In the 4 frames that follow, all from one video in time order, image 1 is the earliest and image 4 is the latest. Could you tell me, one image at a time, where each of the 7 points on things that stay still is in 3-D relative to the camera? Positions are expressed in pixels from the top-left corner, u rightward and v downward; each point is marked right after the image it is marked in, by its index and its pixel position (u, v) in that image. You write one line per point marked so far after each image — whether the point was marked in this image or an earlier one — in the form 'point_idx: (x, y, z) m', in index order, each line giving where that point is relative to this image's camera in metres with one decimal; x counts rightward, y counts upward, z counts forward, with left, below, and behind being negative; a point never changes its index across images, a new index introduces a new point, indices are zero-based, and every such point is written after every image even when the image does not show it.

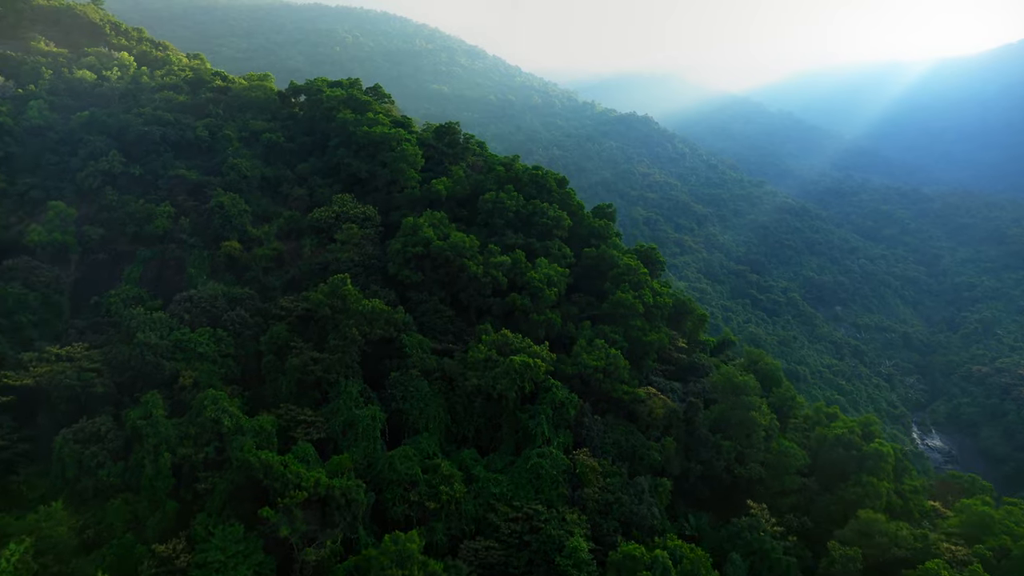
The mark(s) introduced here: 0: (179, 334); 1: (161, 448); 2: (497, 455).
0: (-12.0, -1.7, +16.6) m
1: (-10.7, -4.8, +14.1) m
2: (-0.5, -5.8, +16.2) m
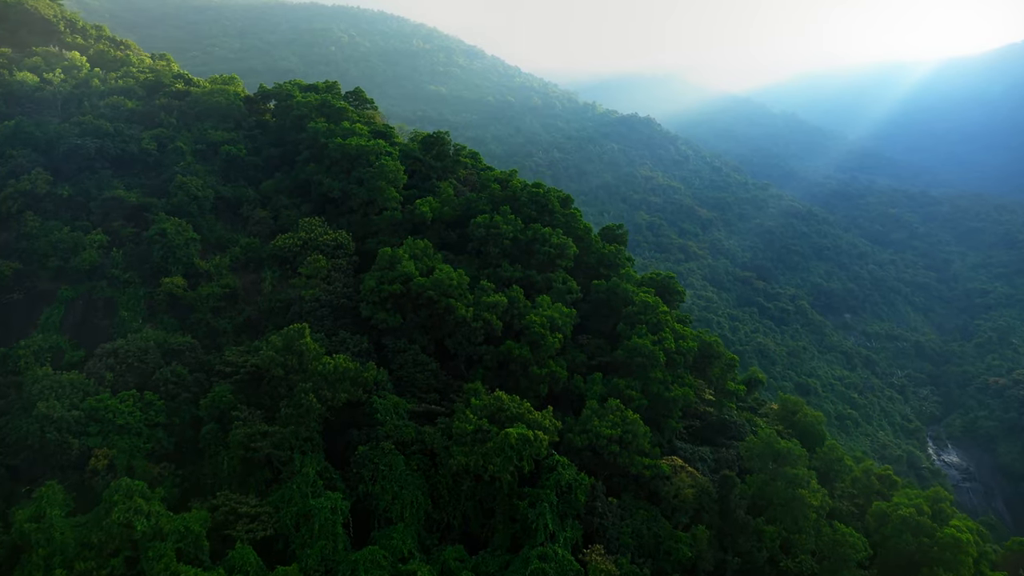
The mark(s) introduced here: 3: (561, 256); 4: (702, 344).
0: (-12.1, -3.3, +13.4) m
1: (-10.8, -6.4, +10.8) m
2: (-0.7, -7.4, +13.0) m
3: (+2.0, +1.3, +19.1) m
4: (+7.6, -2.3, +18.6) m
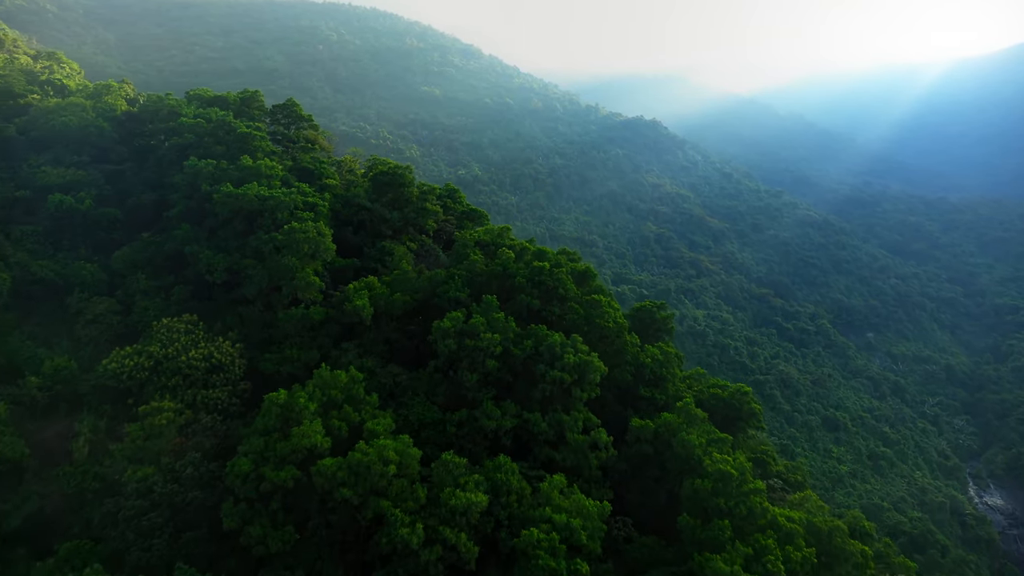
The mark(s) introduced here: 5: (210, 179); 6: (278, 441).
0: (-12.4, -7.0, +6.0) m
1: (-11.1, -10.2, +3.4) m
2: (-1.0, -11.2, +5.5) m
3: (+1.7, -2.4, +11.7) m
4: (+7.3, -6.0, +11.1) m
5: (-9.0, +3.3, +13.8) m
6: (-4.8, -3.2, +9.5) m
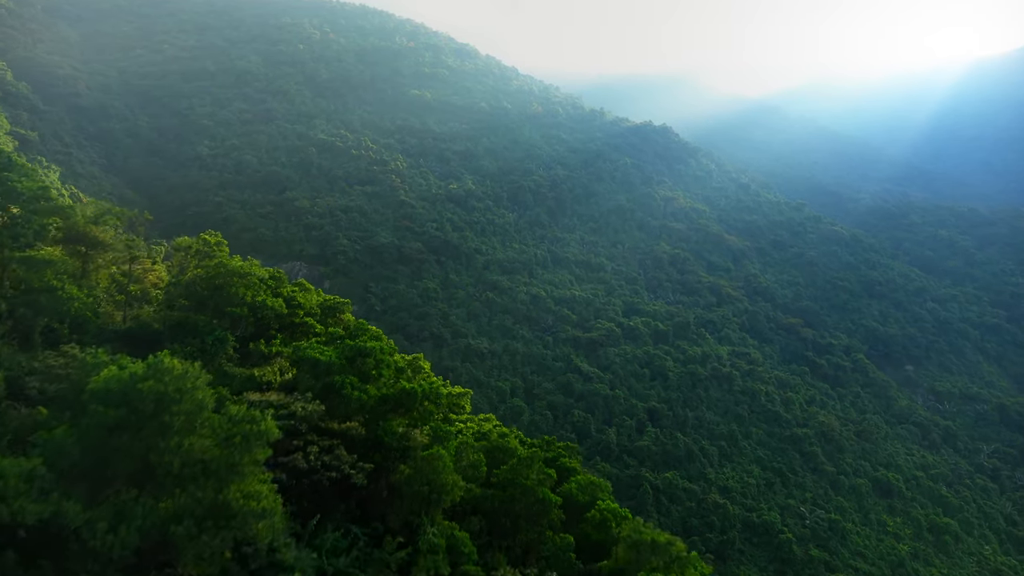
0: (-12.8, -12.3, -4.6) m
1: (-11.5, -15.5, -7.1) m
2: (-1.4, -16.5, -5.0) m
3: (+1.3, -7.7, +1.2) m
4: (+6.9, -11.3, +0.6) m
5: (-9.4, -2.0, +3.3) m
6: (-5.2, -8.5, -1.0) m
